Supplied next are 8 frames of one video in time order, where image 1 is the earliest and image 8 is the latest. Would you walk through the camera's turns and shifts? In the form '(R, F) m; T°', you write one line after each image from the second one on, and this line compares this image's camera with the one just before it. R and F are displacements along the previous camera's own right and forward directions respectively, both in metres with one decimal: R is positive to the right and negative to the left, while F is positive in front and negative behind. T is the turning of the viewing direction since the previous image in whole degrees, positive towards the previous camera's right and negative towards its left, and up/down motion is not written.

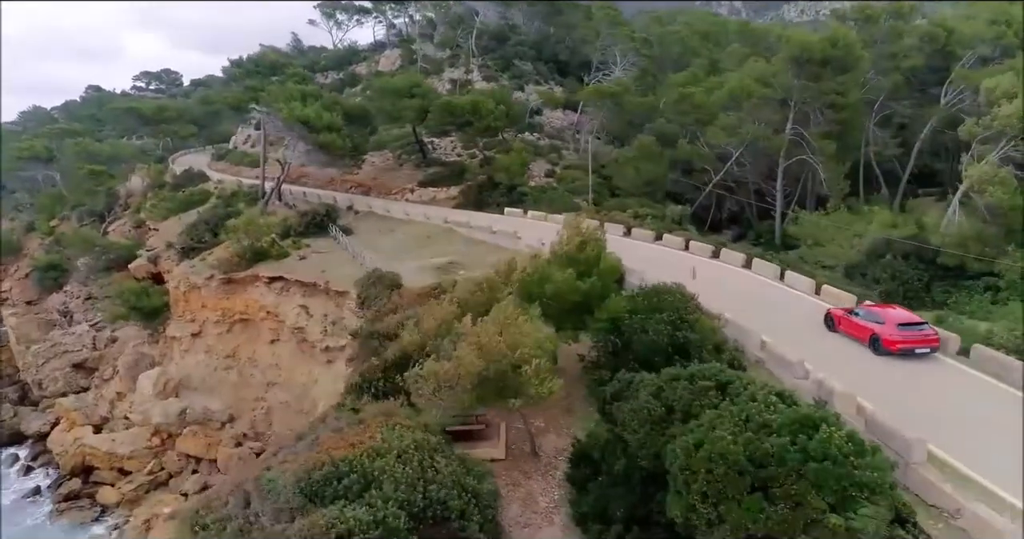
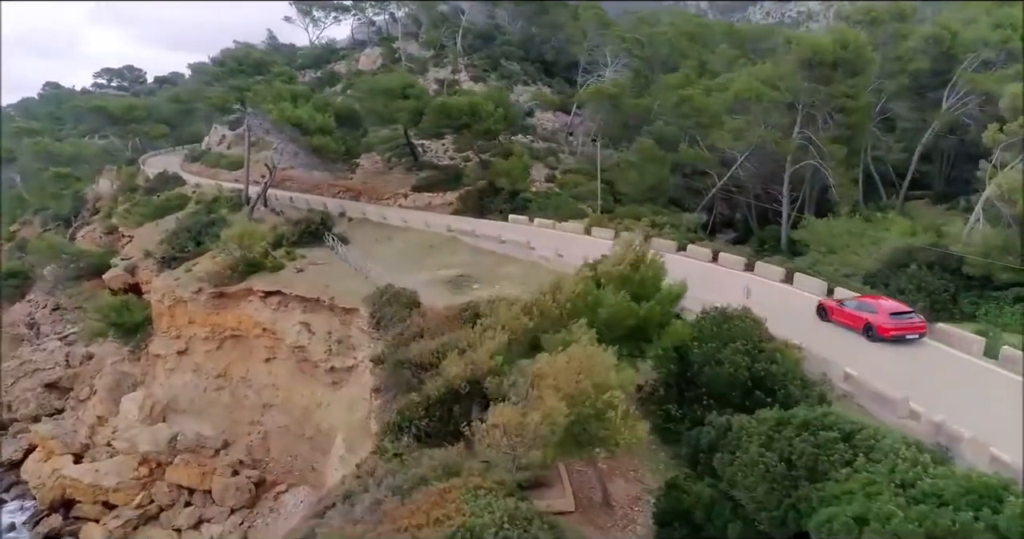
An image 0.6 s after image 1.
(-1.5, +1.3) m; +3°
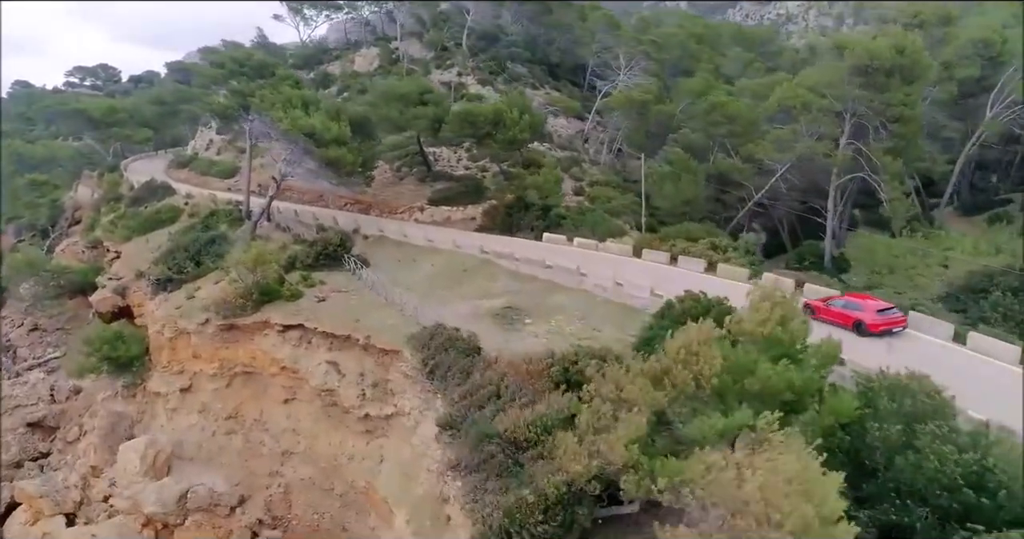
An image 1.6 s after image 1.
(-2.1, +2.5) m; +2°
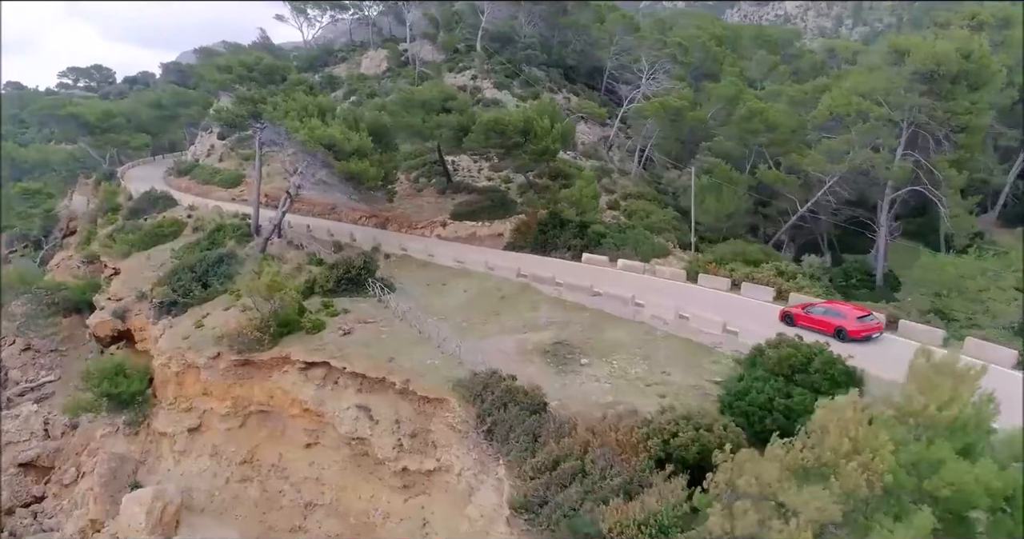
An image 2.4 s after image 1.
(-1.4, +2.2) m; 0°
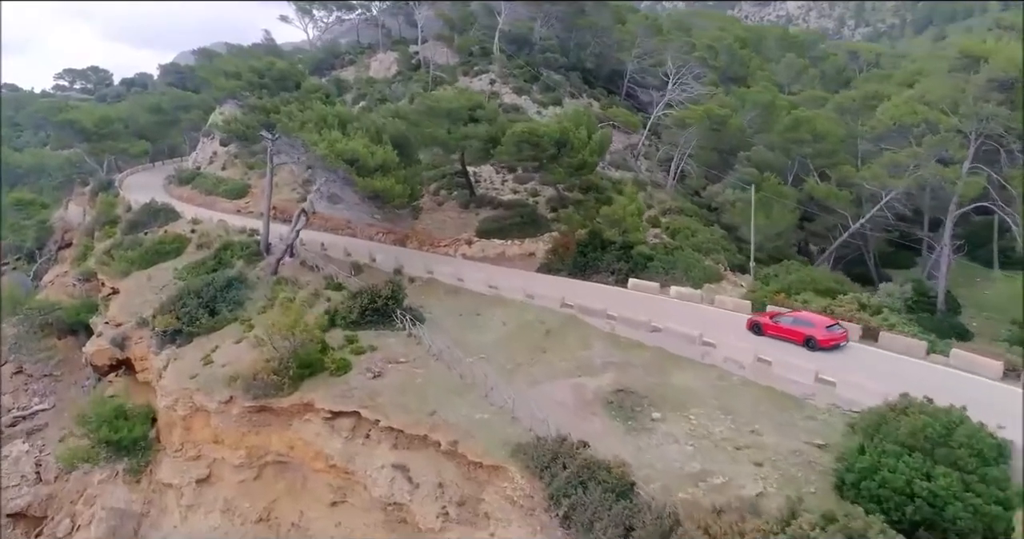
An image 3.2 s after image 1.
(-1.3, +2.2) m; 0°
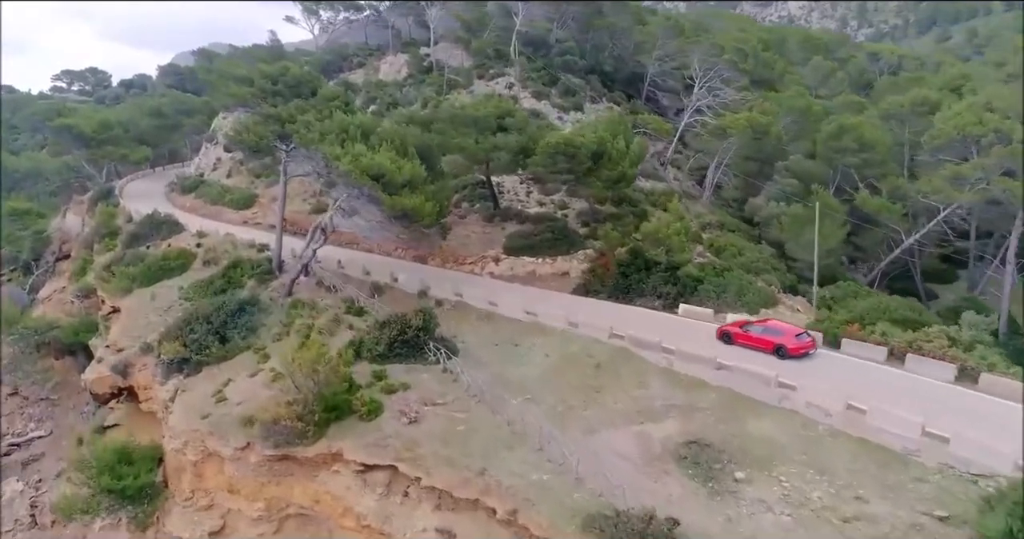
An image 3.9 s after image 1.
(-1.2, +1.9) m; 0°
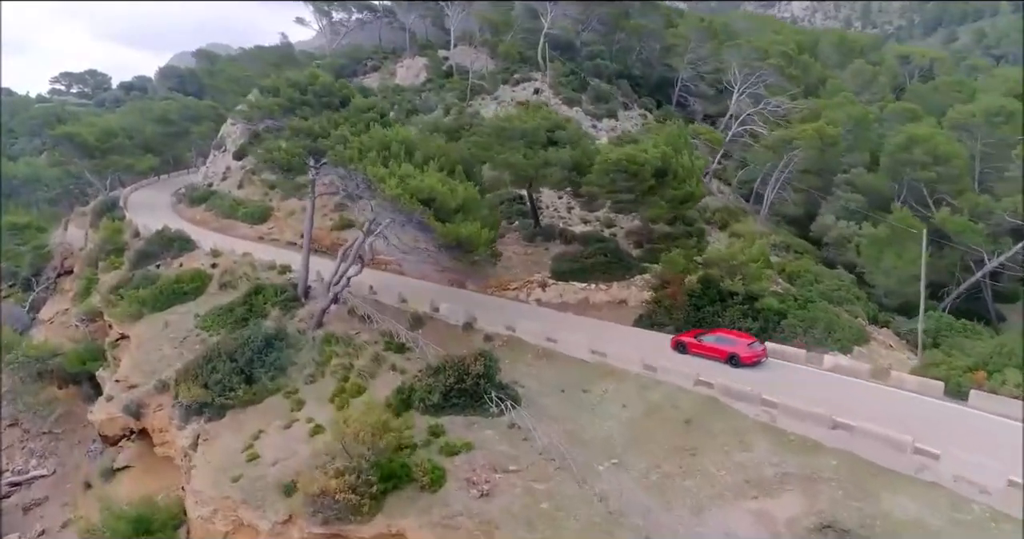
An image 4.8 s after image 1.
(-1.7, +2.3) m; 0°
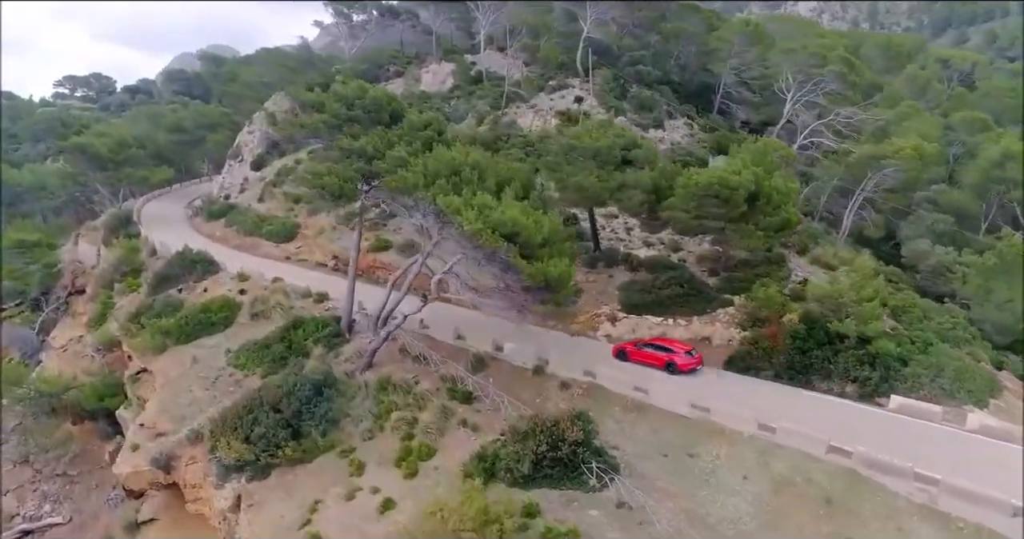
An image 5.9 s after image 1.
(-2.0, +2.3) m; 0°
